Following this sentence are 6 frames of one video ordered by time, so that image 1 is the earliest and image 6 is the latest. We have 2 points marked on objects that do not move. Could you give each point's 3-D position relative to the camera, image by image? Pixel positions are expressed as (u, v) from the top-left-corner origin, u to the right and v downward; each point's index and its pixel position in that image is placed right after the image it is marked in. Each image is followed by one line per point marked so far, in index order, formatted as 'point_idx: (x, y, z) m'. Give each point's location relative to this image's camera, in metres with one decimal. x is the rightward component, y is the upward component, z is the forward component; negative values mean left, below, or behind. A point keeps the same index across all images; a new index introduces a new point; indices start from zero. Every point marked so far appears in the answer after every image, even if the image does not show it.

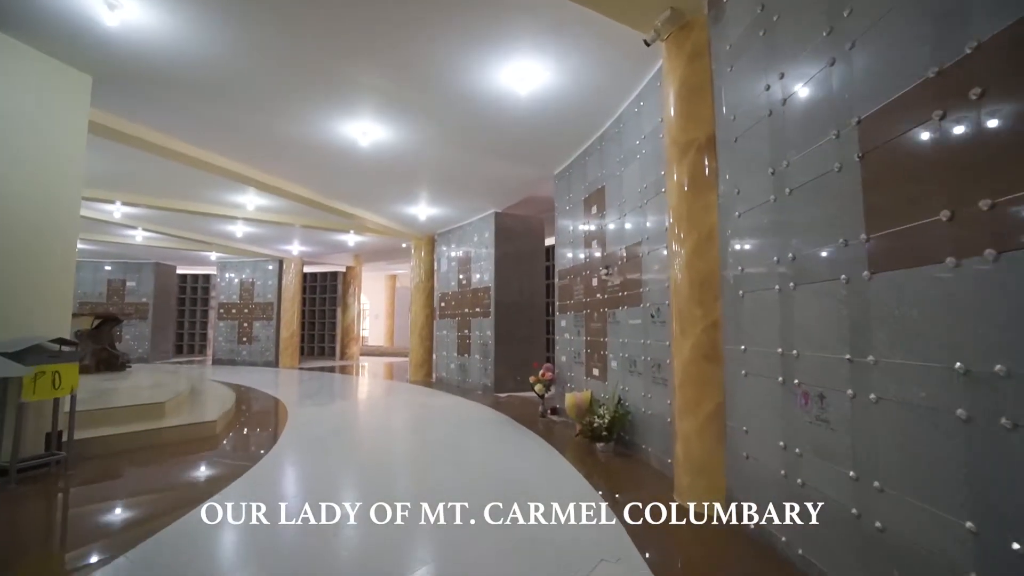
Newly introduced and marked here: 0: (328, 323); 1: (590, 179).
0: (-4.1, -0.8, +12.2) m
1: (+0.6, +0.8, +3.9) m
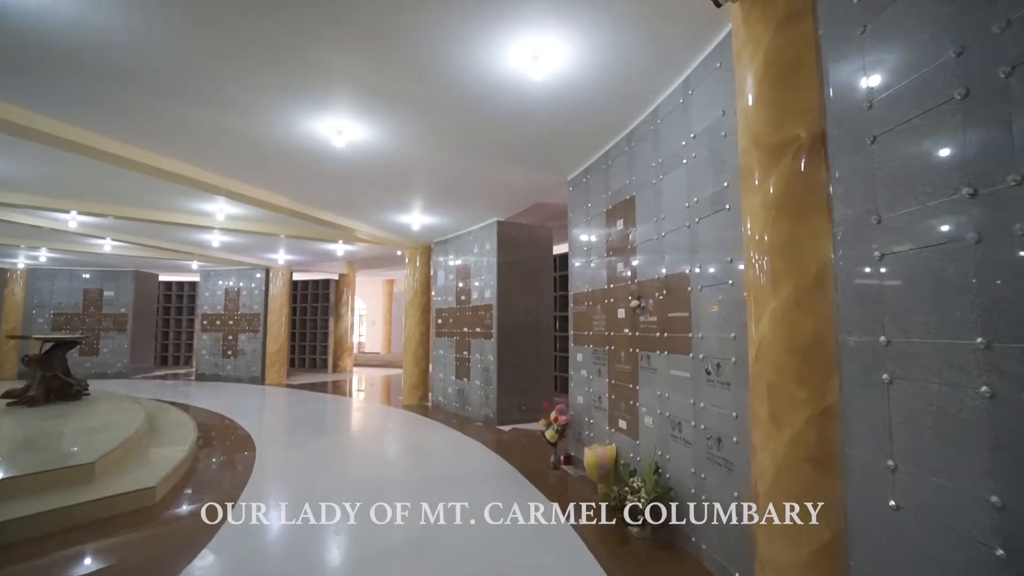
0: (-4.1, -1.0, +11.6) m
1: (+0.6, +0.6, +3.2) m
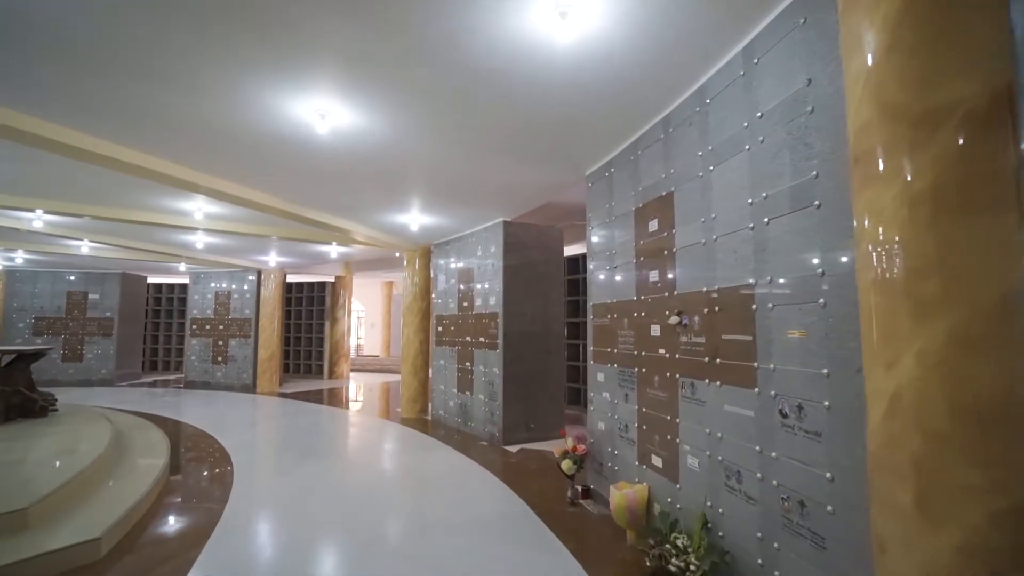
0: (-4.0, -1.0, +11.1) m
1: (+0.7, +0.5, +2.8) m
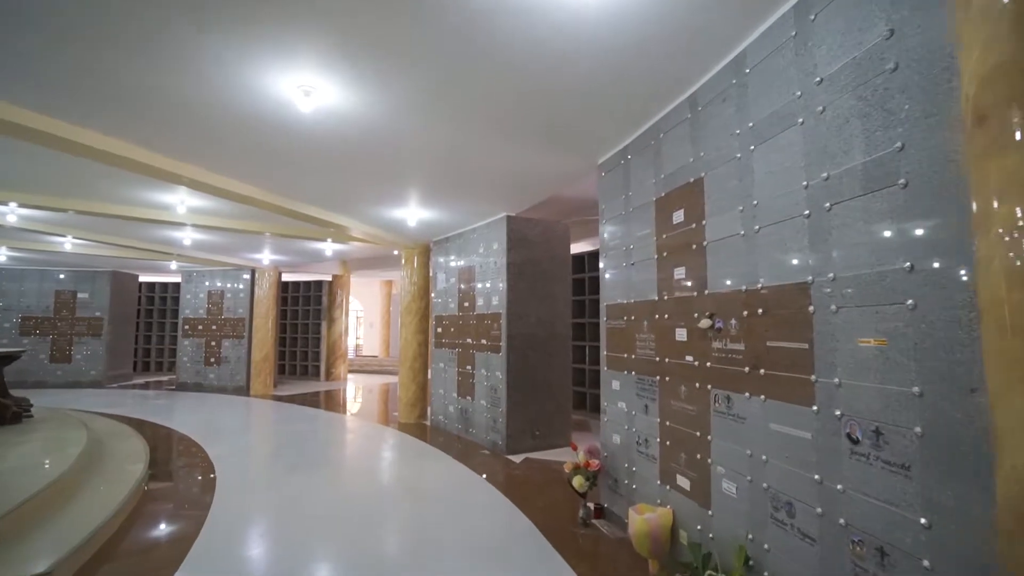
0: (-4.0, -1.0, +10.8) m
1: (+0.7, +0.5, +2.5) m
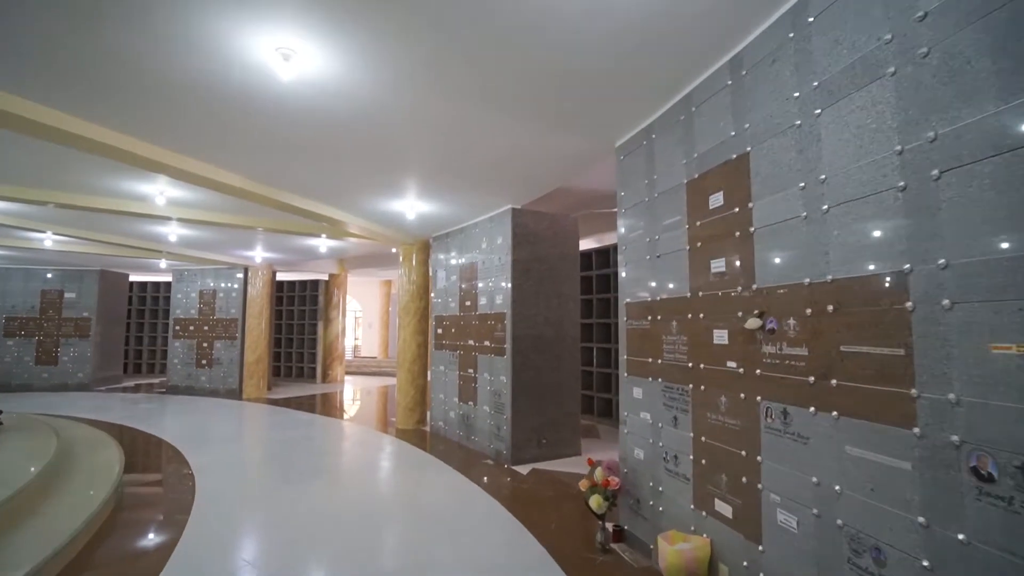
0: (-3.9, -1.0, +10.5) m
1: (+0.8, +0.5, +2.1) m
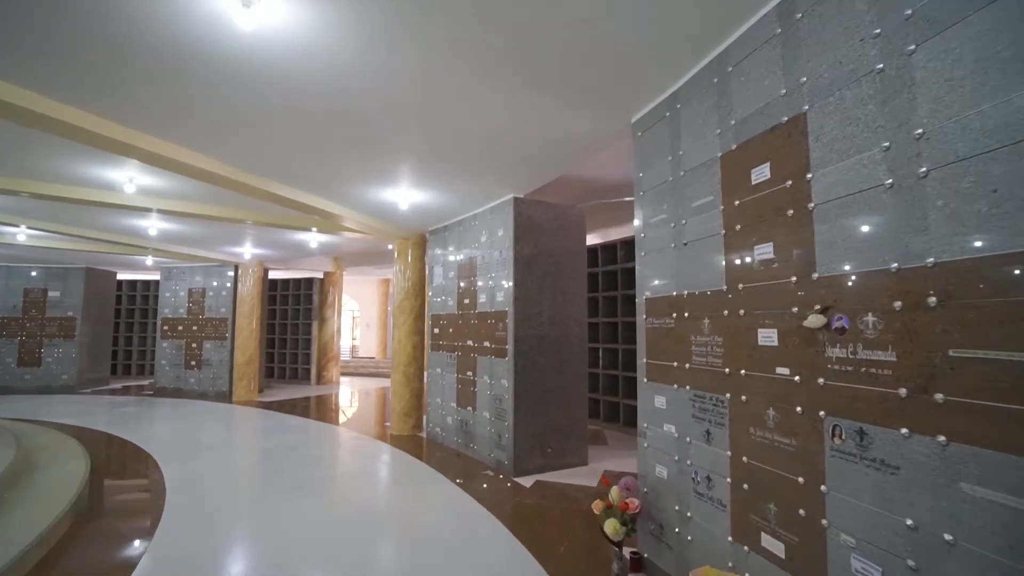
0: (-3.9, -1.0, +10.1) m
1: (+0.8, +0.6, +1.8) m
